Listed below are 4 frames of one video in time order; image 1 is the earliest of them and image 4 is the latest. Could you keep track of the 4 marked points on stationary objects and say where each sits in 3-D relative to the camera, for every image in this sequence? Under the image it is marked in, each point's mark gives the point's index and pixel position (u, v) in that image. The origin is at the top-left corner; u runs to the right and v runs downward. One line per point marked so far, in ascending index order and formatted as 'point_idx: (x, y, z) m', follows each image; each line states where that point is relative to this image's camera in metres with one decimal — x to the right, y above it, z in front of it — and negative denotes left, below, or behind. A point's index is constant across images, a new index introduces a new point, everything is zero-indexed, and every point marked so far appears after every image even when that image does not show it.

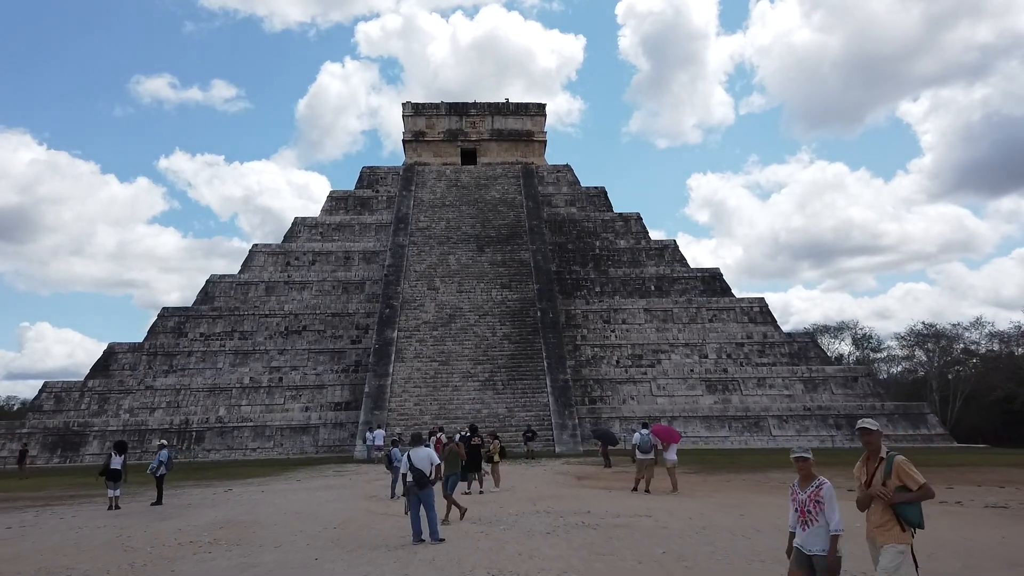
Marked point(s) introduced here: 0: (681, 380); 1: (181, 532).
0: (+4.9, -2.7, +18.9) m
1: (-3.2, -2.3, +6.2) m
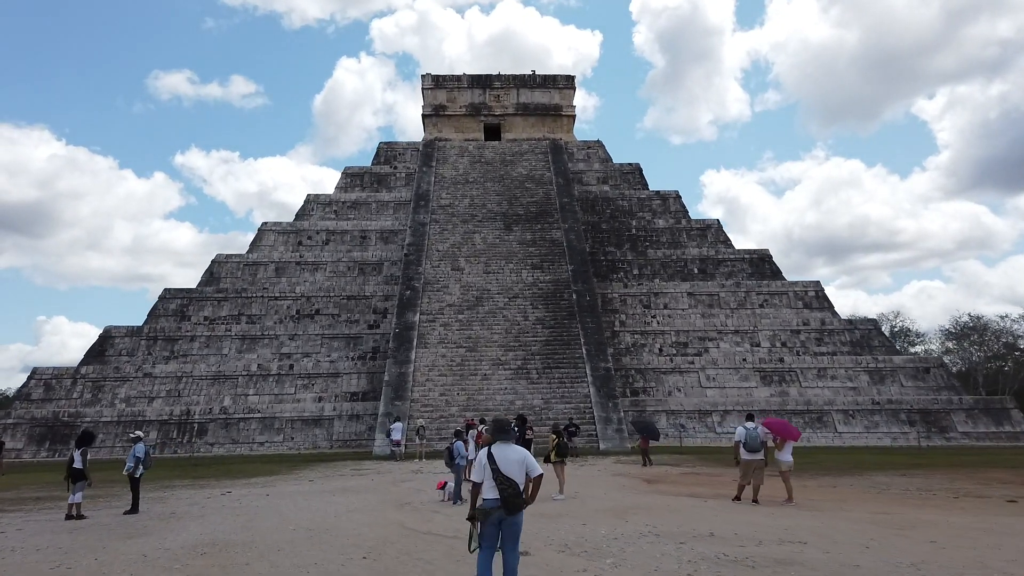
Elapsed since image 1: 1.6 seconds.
0: (+5.8, -2.1, +17.1) m
1: (-2.5, -1.9, +4.5) m
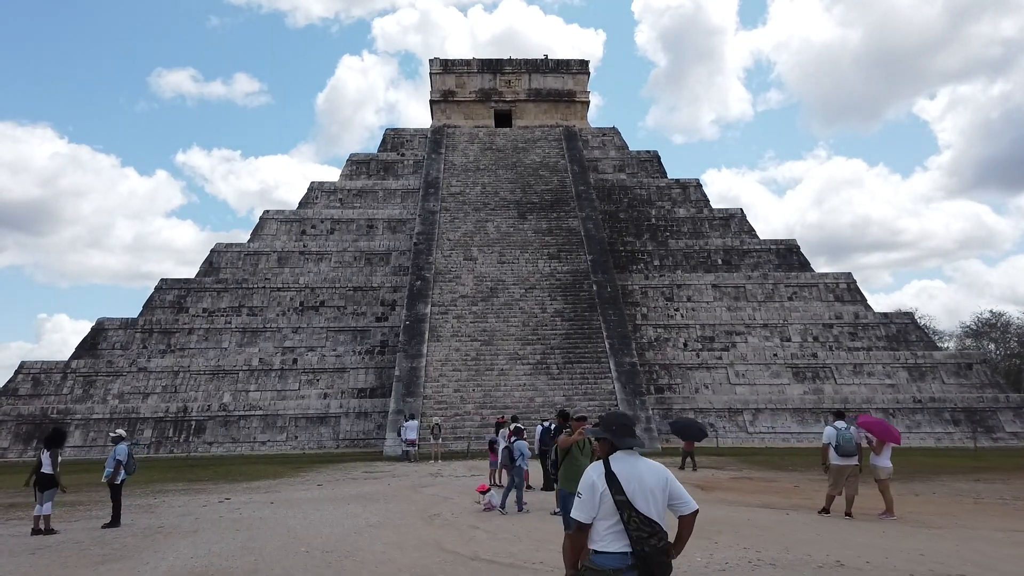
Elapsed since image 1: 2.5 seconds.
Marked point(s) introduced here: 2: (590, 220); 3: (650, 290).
0: (+6.2, -1.9, +16.1) m
1: (-2.1, -1.7, +3.5) m
2: (+2.3, +2.0, +19.0) m
3: (+3.7, -0.1, +17.8) m
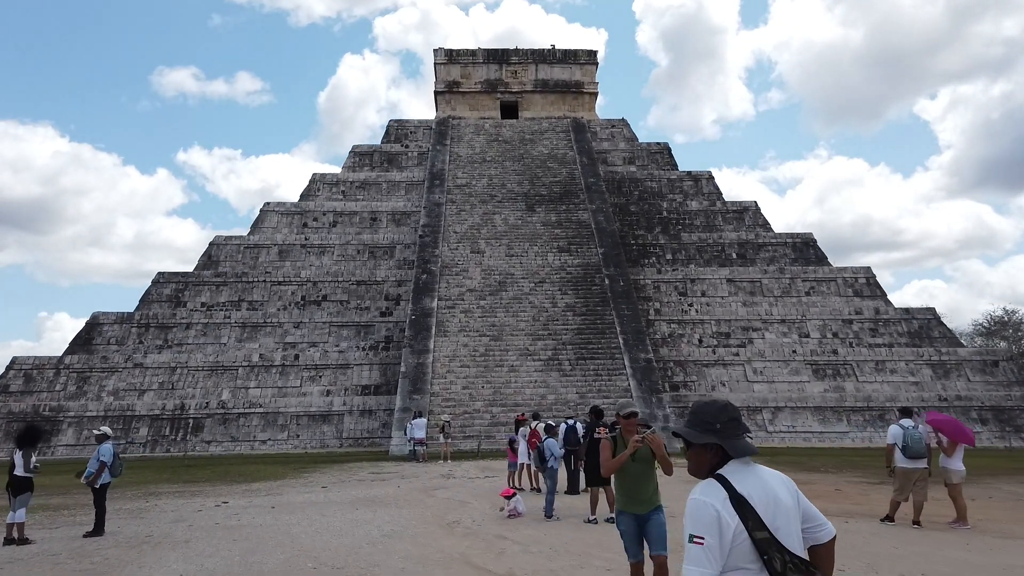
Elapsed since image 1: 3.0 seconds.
0: (+6.4, -1.8, +15.5) m
1: (-1.9, -1.5, +3.0) m
2: (+2.5, +2.1, +18.5) m
3: (+4.0, +0.1, +17.2) m
